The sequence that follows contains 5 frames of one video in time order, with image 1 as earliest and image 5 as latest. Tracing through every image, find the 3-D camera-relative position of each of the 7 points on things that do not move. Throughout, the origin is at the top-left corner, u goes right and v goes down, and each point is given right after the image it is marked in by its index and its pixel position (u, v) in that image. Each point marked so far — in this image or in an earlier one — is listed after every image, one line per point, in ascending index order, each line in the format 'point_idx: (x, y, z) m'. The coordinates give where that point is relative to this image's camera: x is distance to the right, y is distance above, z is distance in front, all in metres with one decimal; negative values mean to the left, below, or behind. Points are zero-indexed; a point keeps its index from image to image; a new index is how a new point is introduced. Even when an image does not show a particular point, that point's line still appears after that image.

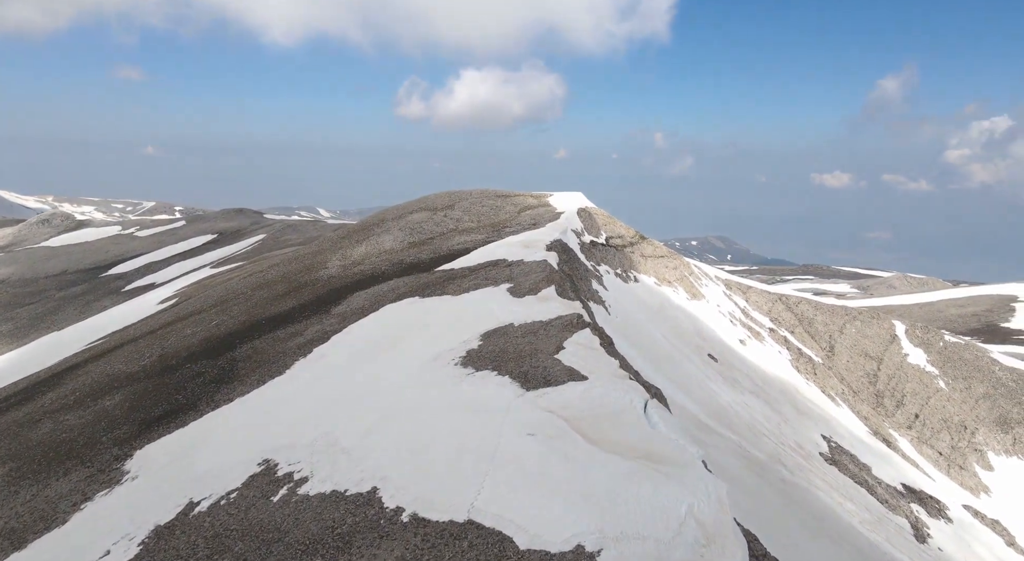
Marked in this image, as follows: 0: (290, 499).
0: (-6.8, -6.7, +18.6) m
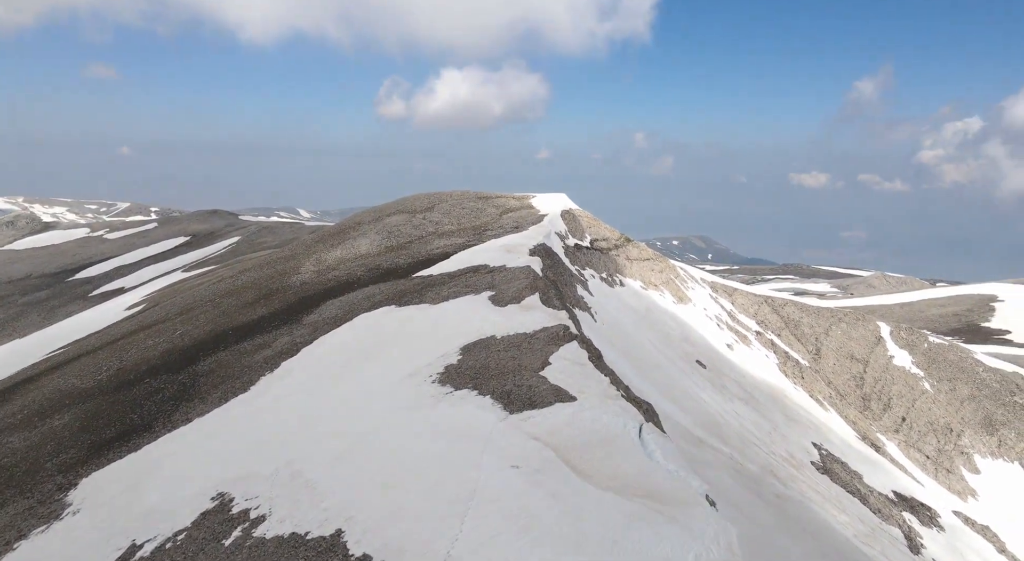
0: (-7.3, -7.1, +16.6) m
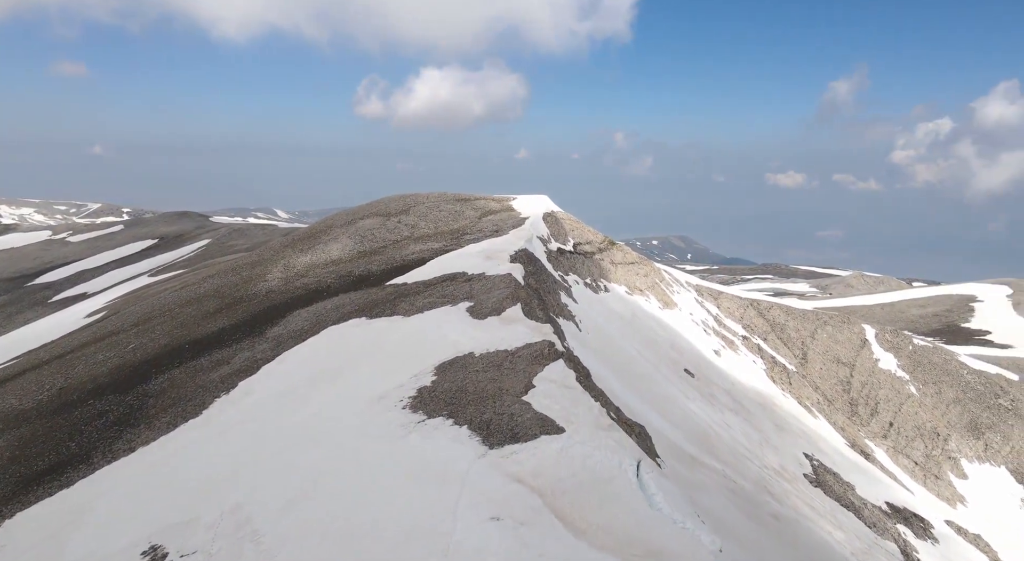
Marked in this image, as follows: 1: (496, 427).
0: (-7.8, -7.6, +14.1) m
1: (-0.5, -4.3, +17.8) m
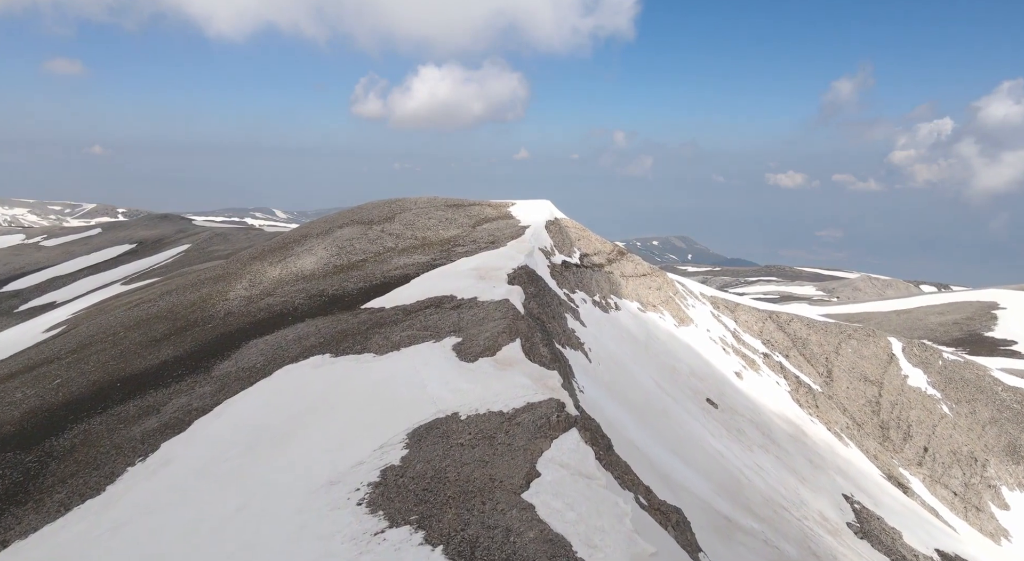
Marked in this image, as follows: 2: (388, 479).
0: (-7.9, -8.8, +8.5) m
1: (-0.6, -5.4, +12.2) m
2: (-3.2, -5.1, +15.5) m
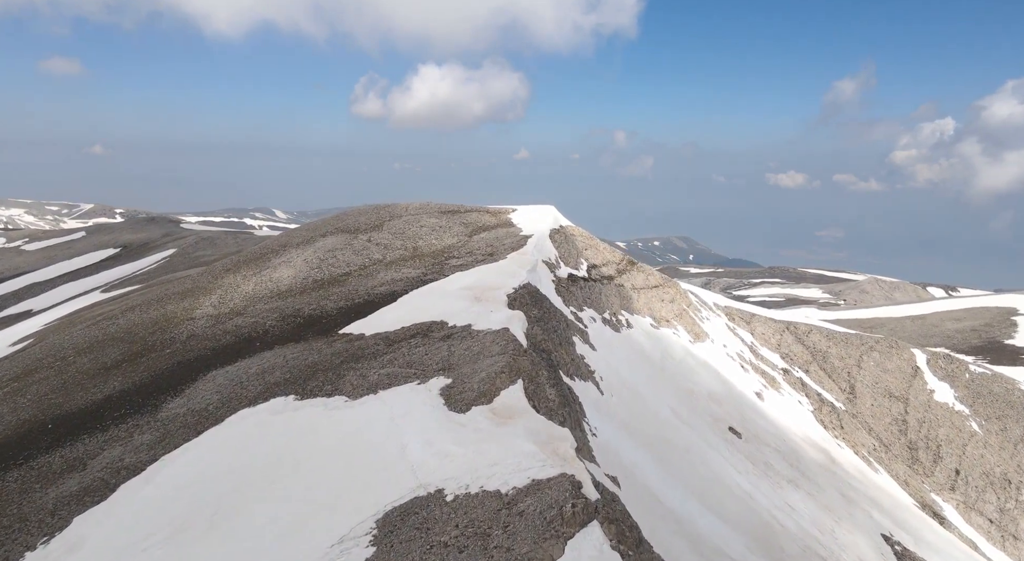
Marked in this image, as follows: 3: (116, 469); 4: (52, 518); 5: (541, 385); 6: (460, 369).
0: (-7.9, -9.7, +4.5) m
1: (-0.5, -6.3, +8.2) m
2: (-3.2, -6.0, +11.4) m
3: (-12.2, -5.9, +18.9) m
4: (-12.7, -6.6, +17.0) m
5: (+1.0, -3.3, +19.1) m
6: (-1.7, -2.9, +20.0) m
